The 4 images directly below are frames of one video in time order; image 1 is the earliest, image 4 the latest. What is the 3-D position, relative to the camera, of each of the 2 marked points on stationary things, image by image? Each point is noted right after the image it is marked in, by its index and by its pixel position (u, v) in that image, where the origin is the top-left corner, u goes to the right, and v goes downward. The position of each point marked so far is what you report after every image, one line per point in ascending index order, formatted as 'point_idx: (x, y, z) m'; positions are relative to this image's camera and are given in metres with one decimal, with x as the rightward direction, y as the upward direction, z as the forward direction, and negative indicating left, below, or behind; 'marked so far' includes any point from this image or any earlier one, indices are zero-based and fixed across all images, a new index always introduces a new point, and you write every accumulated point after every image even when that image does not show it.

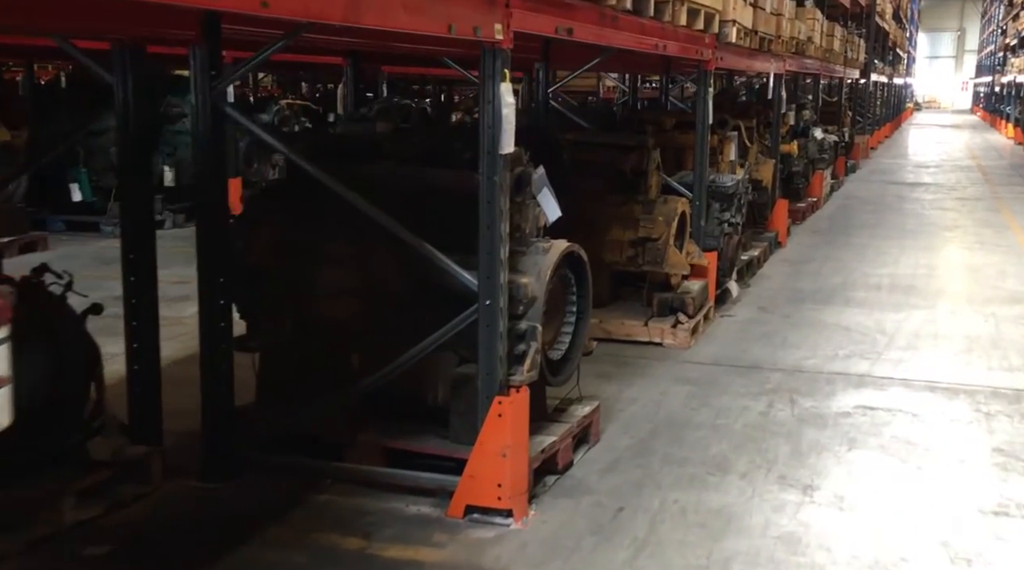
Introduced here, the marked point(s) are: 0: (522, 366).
0: (0.0, -0.3, +4.4) m
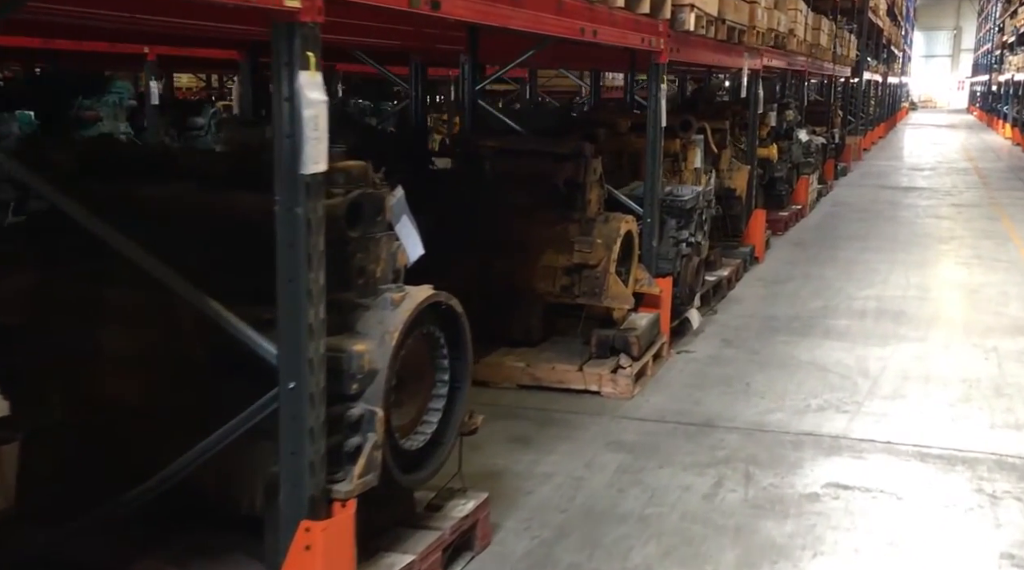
0: (-0.5, -0.5, +3.2) m
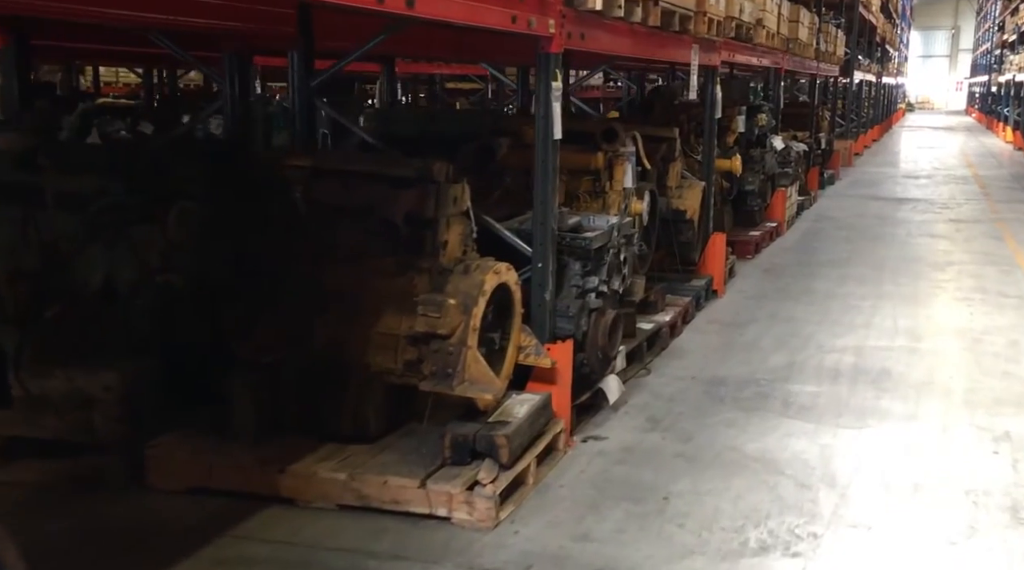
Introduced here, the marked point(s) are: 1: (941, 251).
0: (-1.2, -0.8, +1.3) m
1: (+4.4, +0.4, +11.7) m
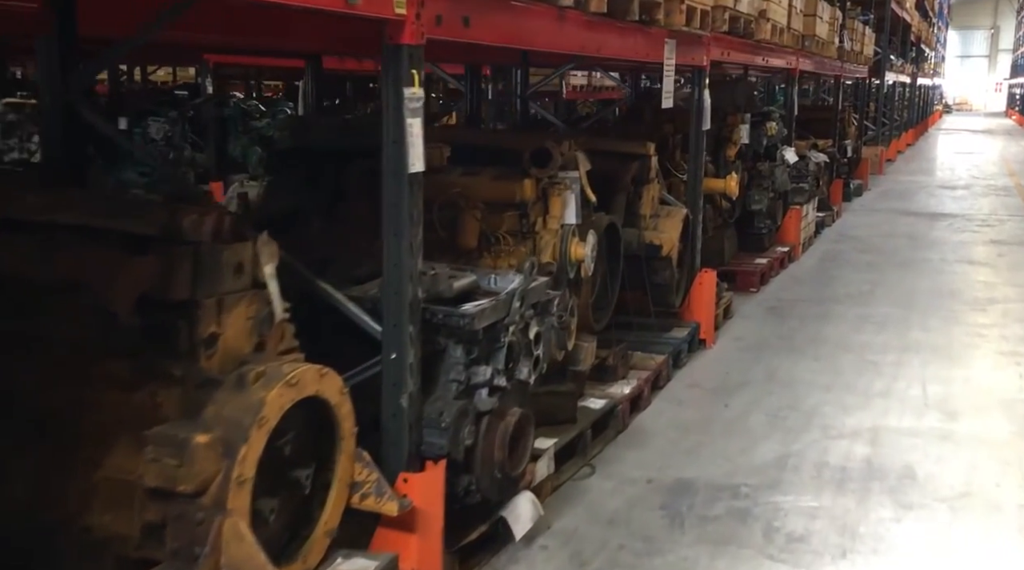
0: (-1.8, -1.1, -0.3) m
1: (+4.1, 0.0, +9.9) m
